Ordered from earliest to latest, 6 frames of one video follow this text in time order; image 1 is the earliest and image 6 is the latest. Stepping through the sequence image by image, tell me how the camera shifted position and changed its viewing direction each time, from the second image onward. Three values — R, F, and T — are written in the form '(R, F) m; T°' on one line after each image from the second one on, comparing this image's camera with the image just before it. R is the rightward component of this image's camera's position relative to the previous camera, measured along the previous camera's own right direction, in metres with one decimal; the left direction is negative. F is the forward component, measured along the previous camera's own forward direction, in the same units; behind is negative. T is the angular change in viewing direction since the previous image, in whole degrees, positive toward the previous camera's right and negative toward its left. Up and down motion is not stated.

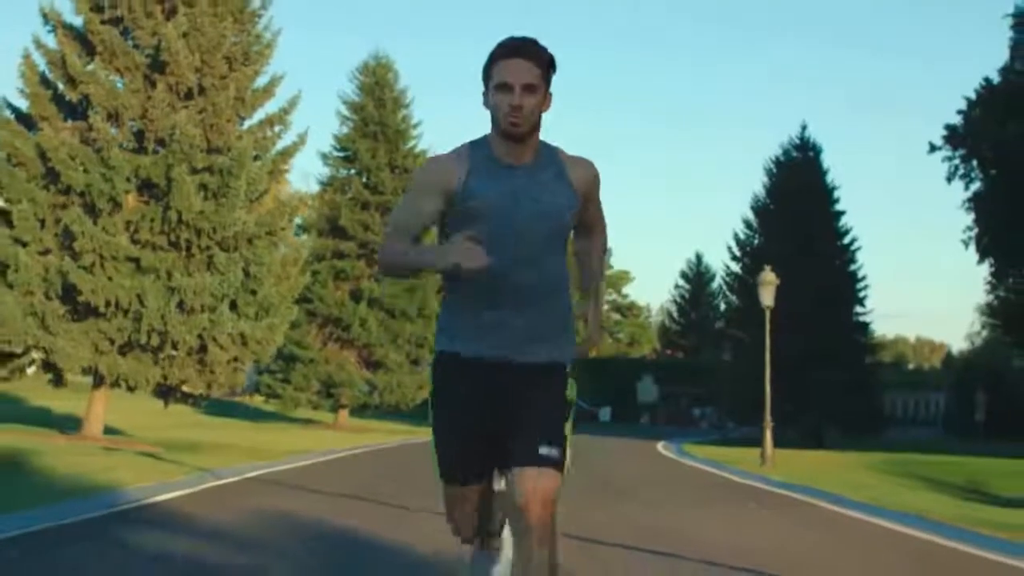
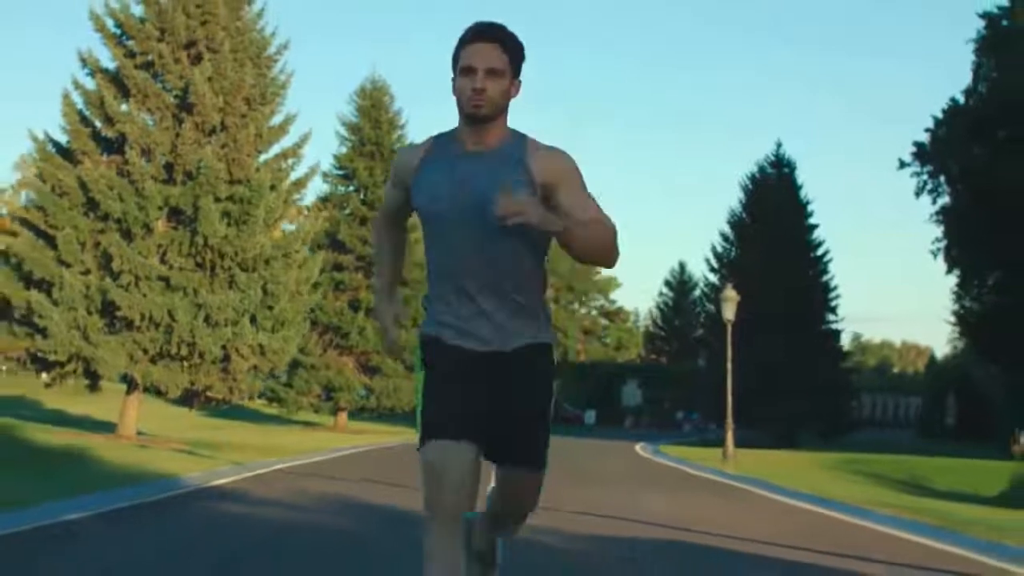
(0.0, -3.5) m; 0°
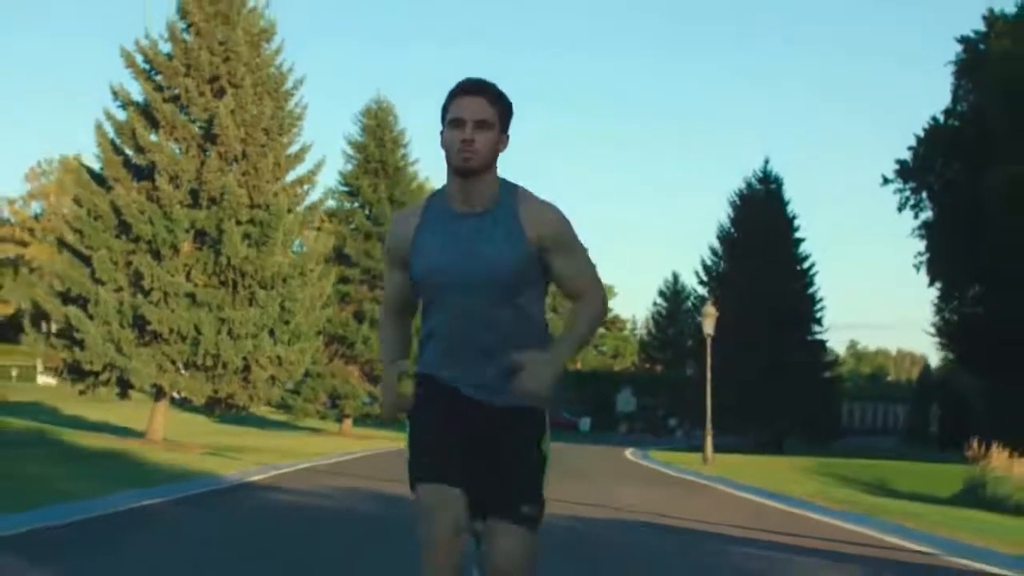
(0.0, -2.8) m; 0°
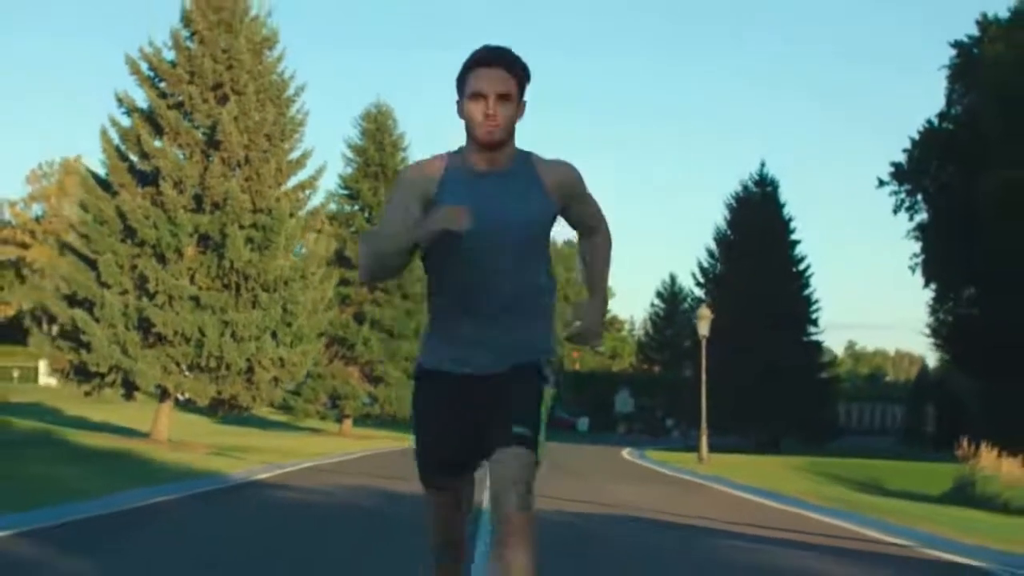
(0.0, -0.6) m; 0°
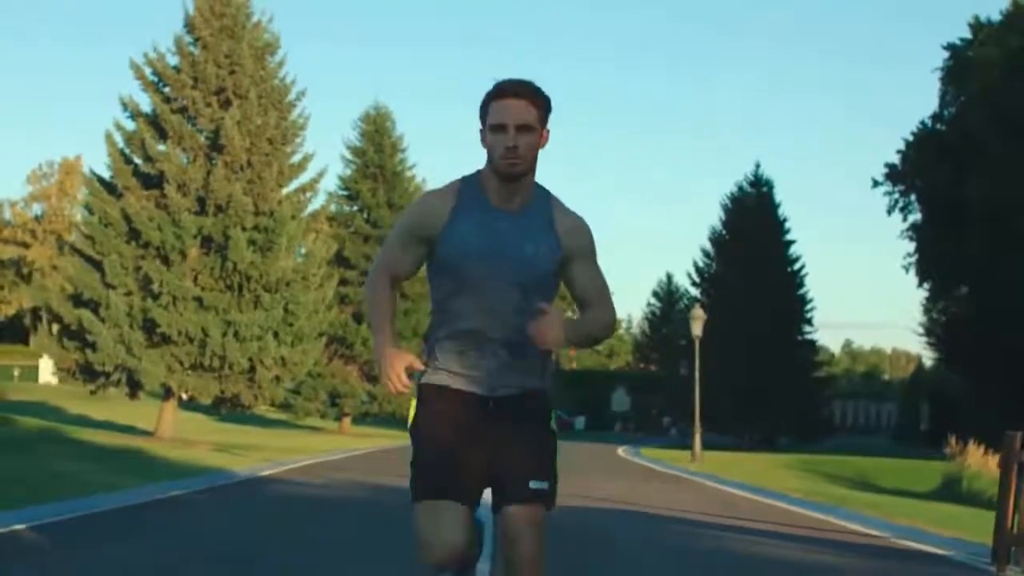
(0.0, -0.7) m; 0°
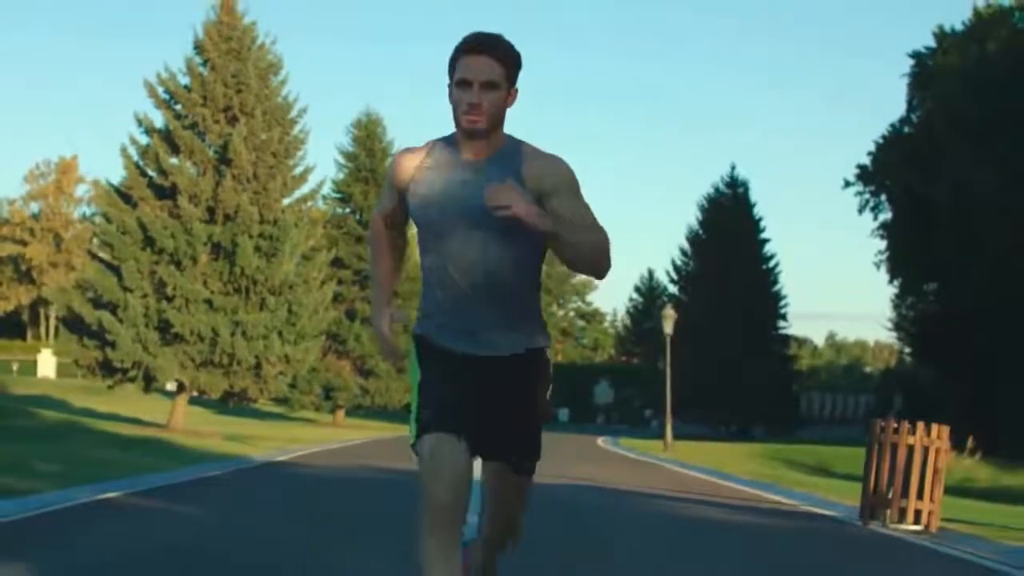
(0.0, -3.0) m; +1°
